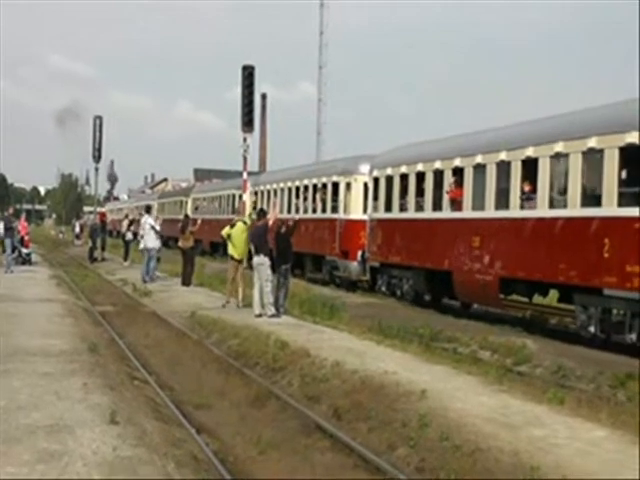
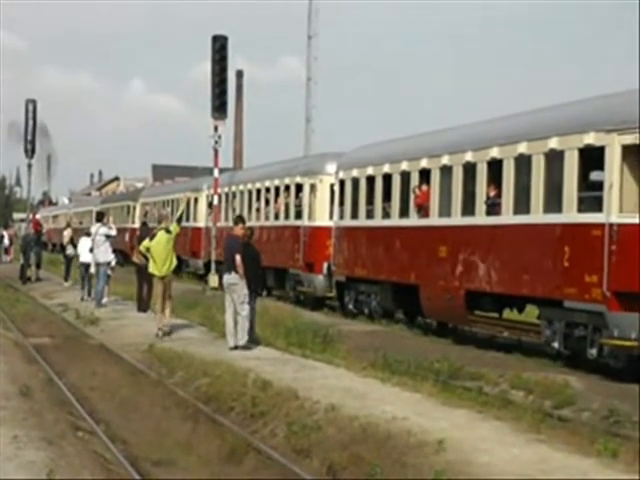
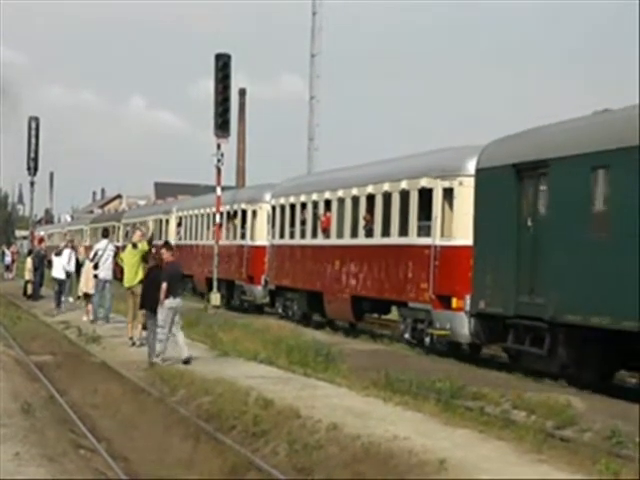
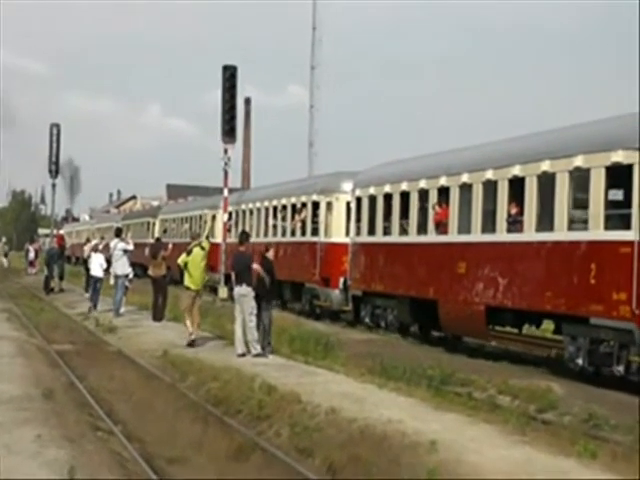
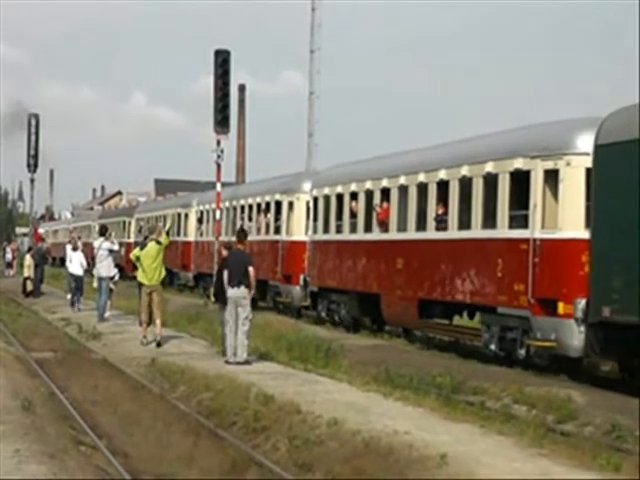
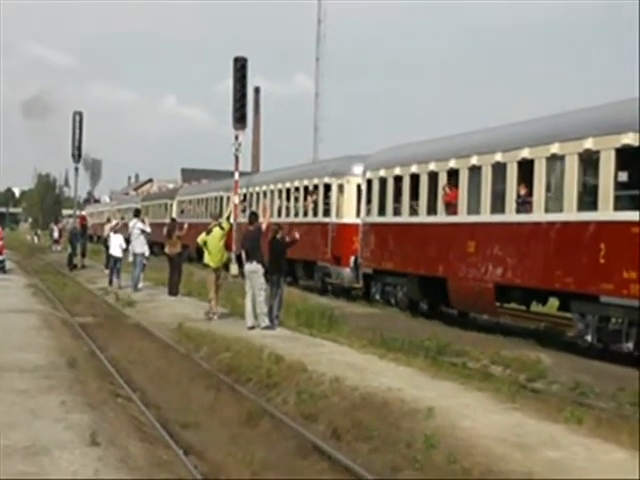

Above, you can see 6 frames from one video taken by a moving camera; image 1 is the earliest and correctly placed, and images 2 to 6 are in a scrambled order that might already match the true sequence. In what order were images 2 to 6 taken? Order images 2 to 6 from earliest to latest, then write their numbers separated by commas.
6, 4, 2, 5, 3
